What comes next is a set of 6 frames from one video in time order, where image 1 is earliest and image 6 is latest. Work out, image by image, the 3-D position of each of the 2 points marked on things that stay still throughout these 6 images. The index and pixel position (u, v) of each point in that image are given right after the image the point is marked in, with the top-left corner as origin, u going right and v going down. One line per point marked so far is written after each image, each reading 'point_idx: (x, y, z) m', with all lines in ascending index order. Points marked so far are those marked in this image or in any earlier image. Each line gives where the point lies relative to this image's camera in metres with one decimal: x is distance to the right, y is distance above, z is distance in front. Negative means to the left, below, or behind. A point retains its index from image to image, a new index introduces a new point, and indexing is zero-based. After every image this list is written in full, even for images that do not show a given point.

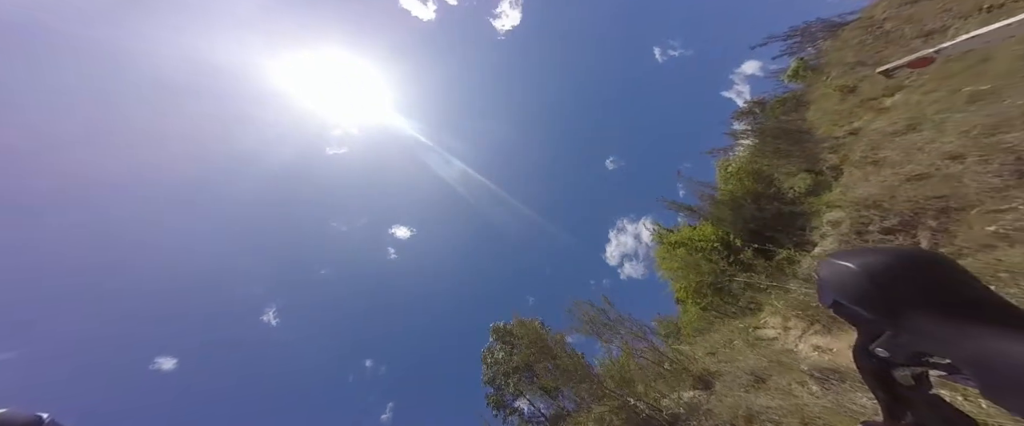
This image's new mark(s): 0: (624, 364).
0: (+4.9, -6.3, +11.7) m
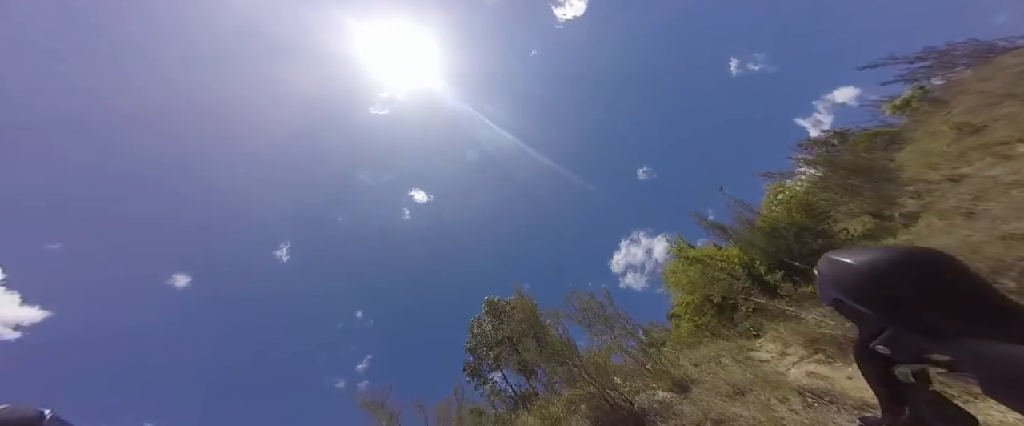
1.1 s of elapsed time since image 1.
0: (+4.2, -6.2, +11.6) m
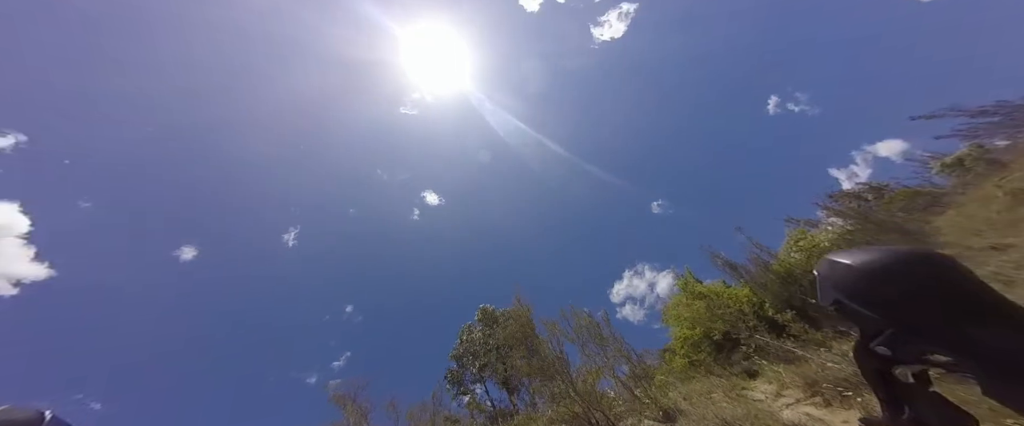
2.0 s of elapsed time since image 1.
0: (+3.5, -7.0, +11.0) m
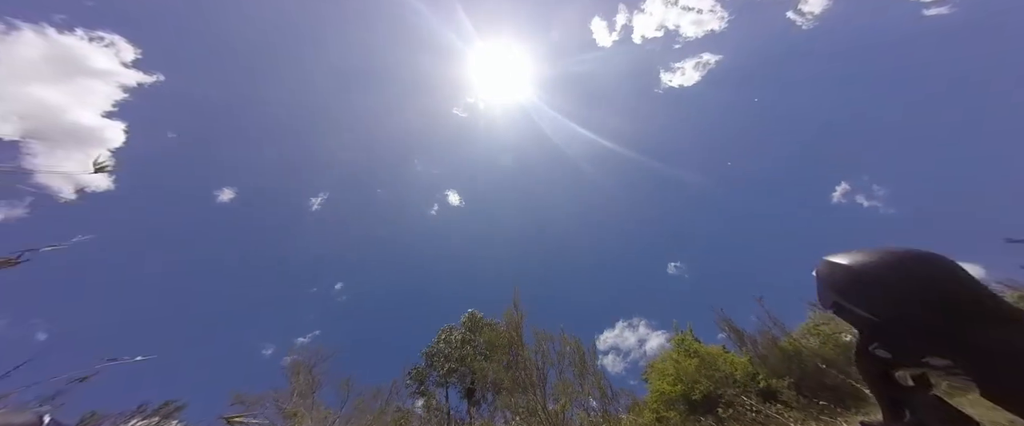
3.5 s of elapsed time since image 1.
0: (+1.7, -7.6, +10.1) m
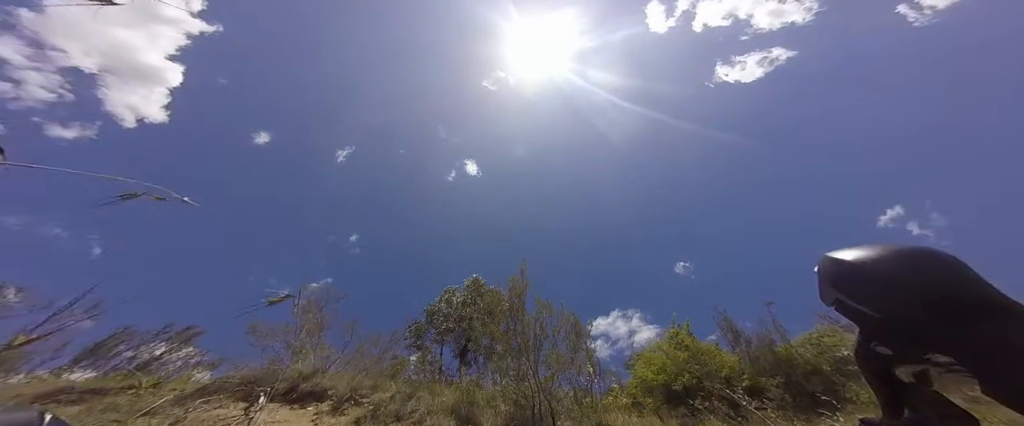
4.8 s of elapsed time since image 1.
0: (+1.1, -6.7, +10.4) m
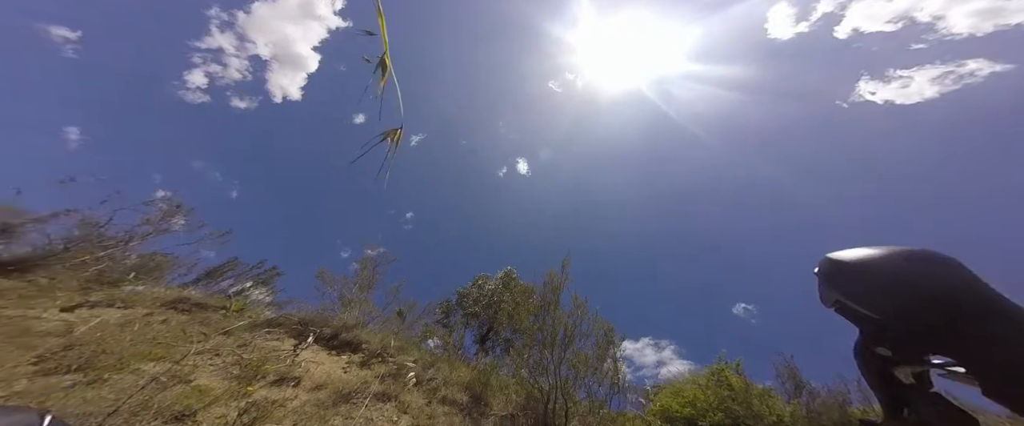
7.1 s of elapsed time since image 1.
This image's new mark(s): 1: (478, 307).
0: (+1.6, -6.7, +10.2) m
1: (-2.3, -6.7, +18.9) m
